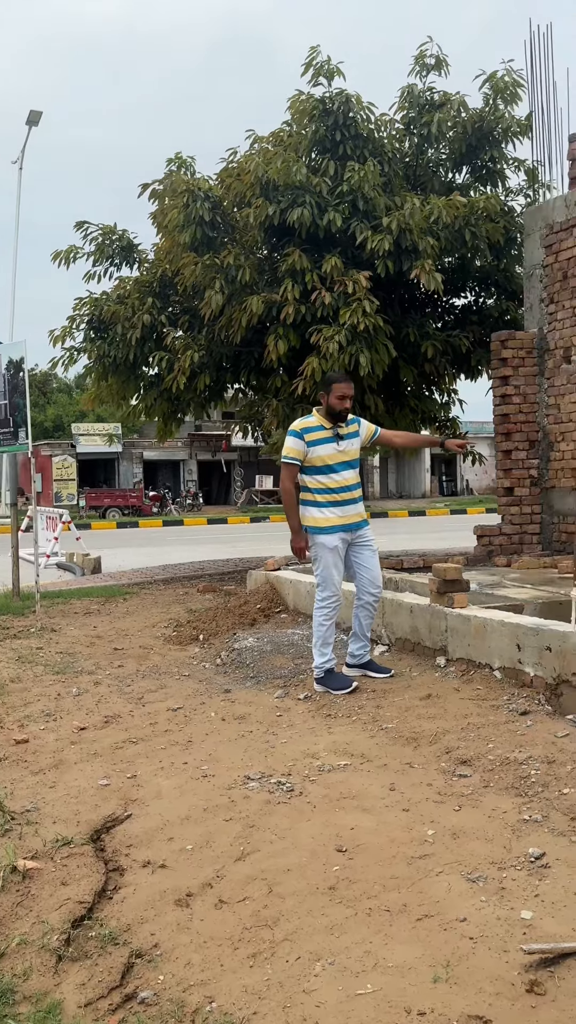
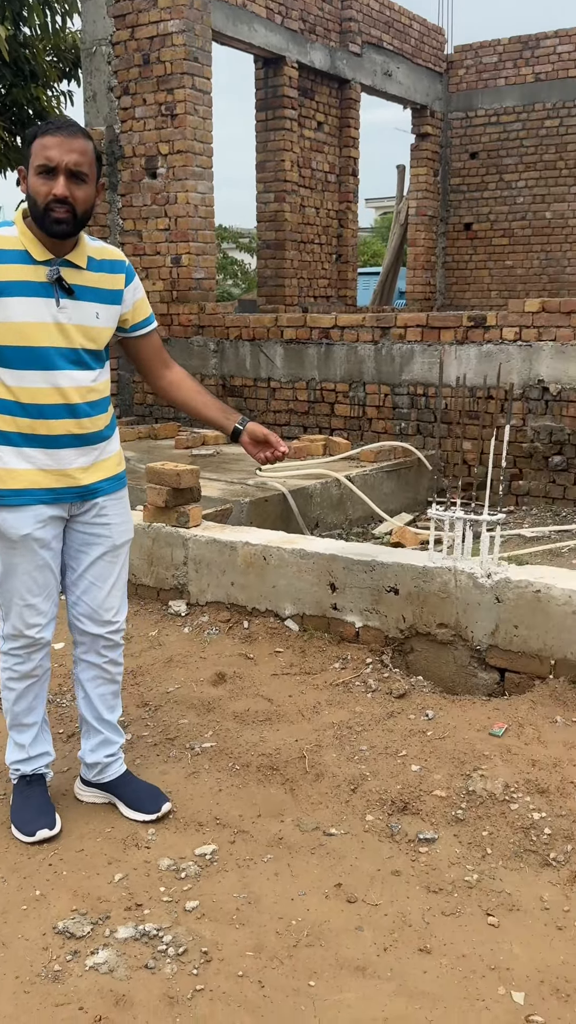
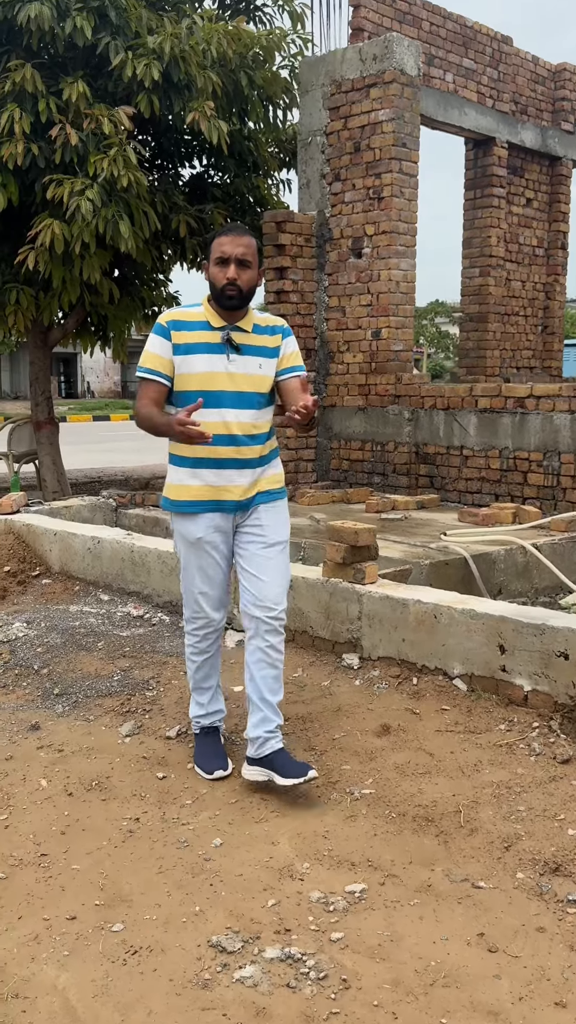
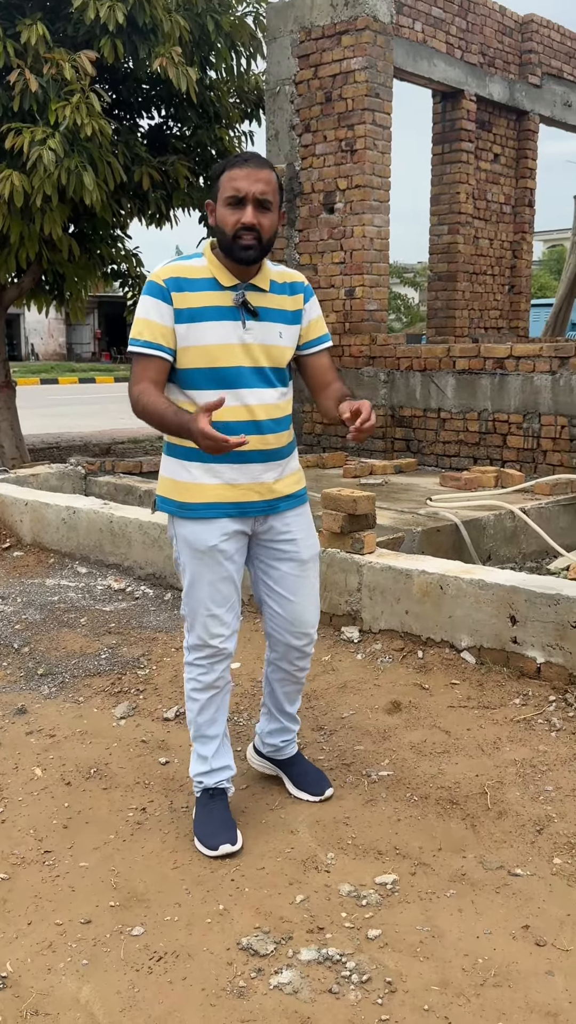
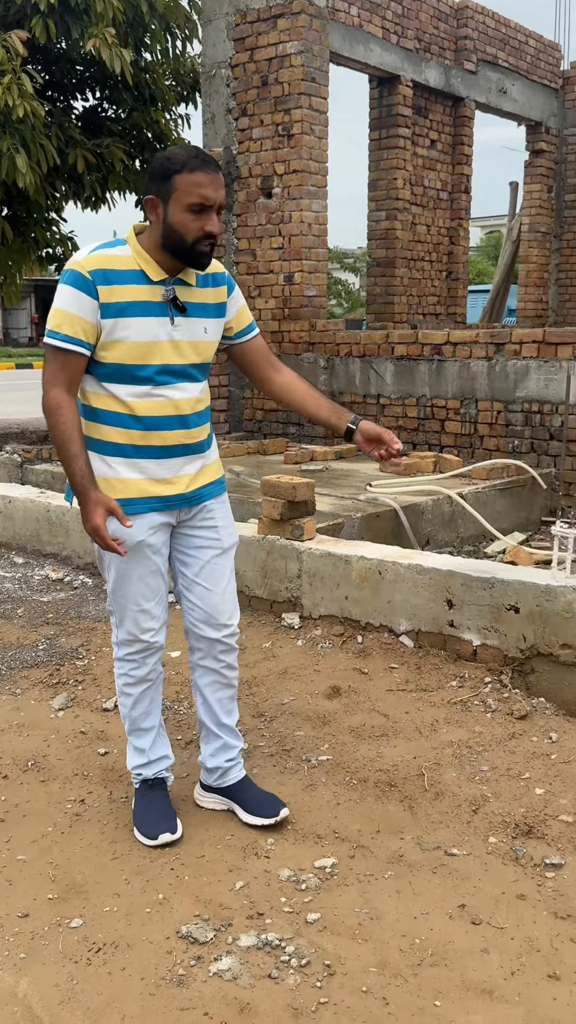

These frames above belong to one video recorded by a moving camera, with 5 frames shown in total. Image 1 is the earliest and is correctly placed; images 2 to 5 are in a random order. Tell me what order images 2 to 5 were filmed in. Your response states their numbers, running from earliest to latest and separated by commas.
3, 4, 5, 2
